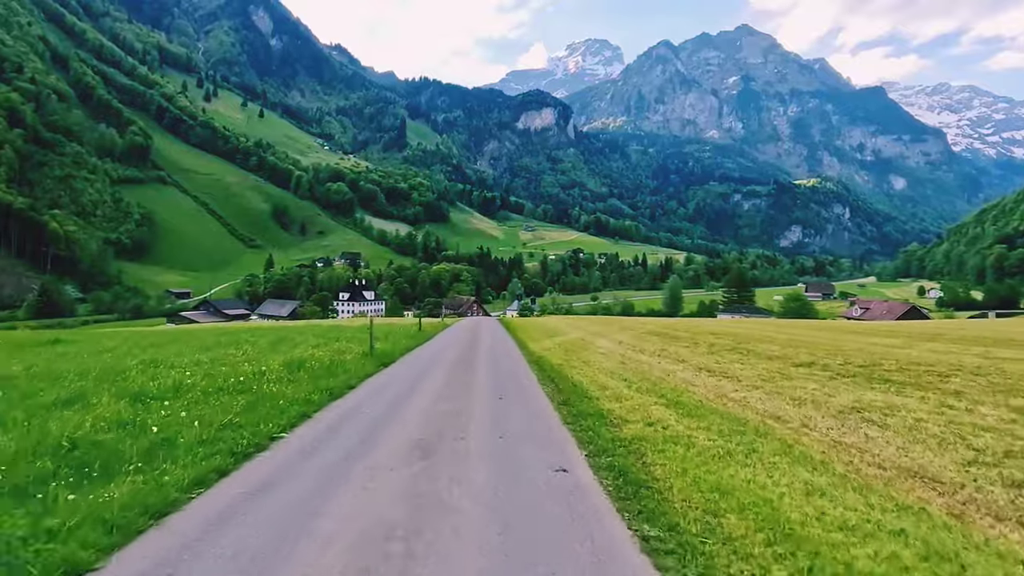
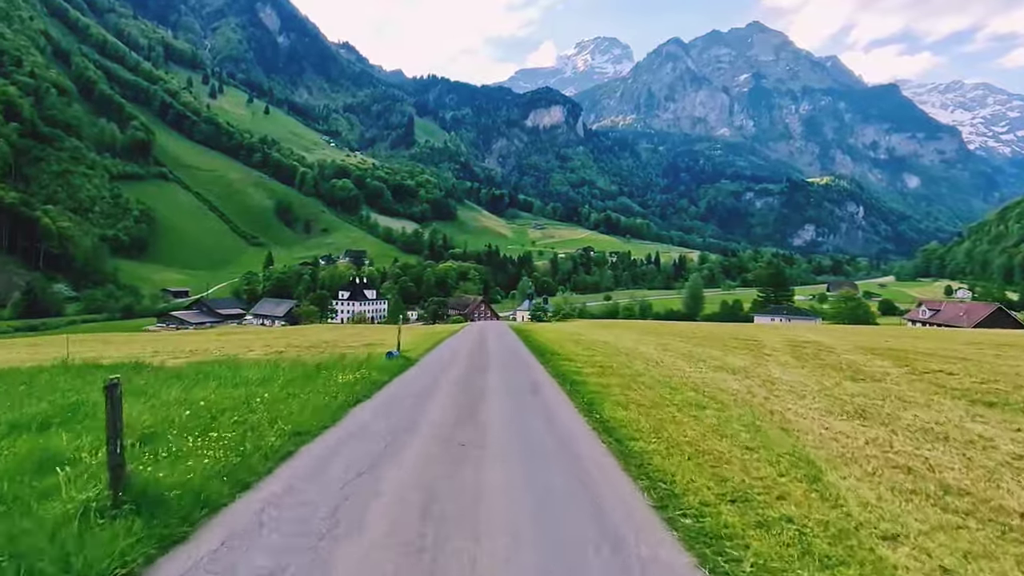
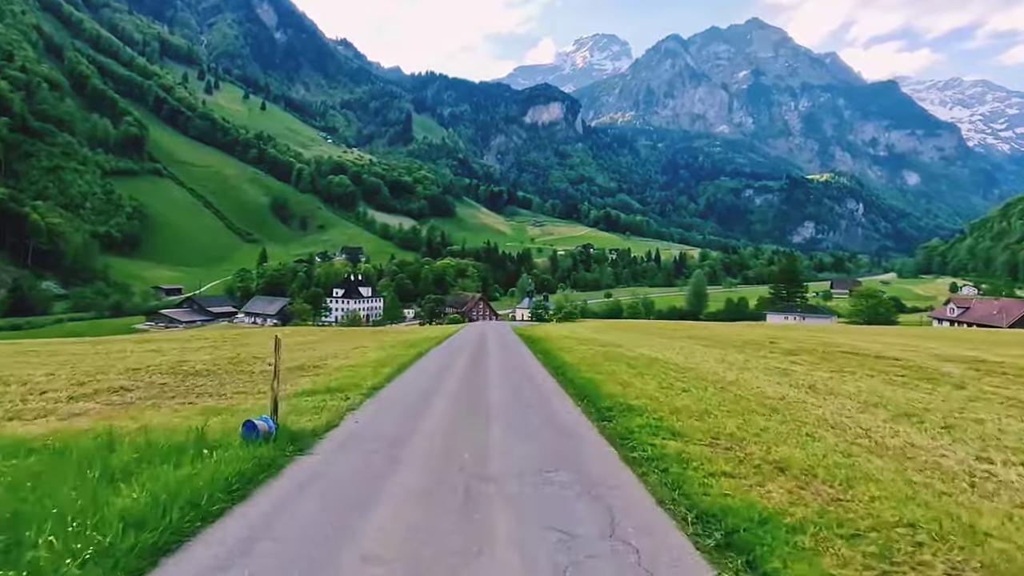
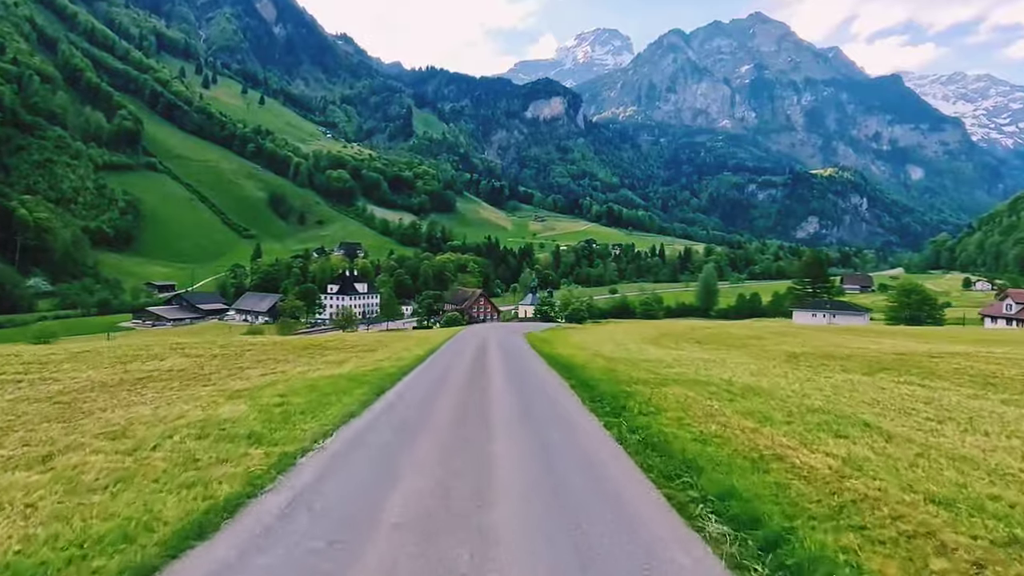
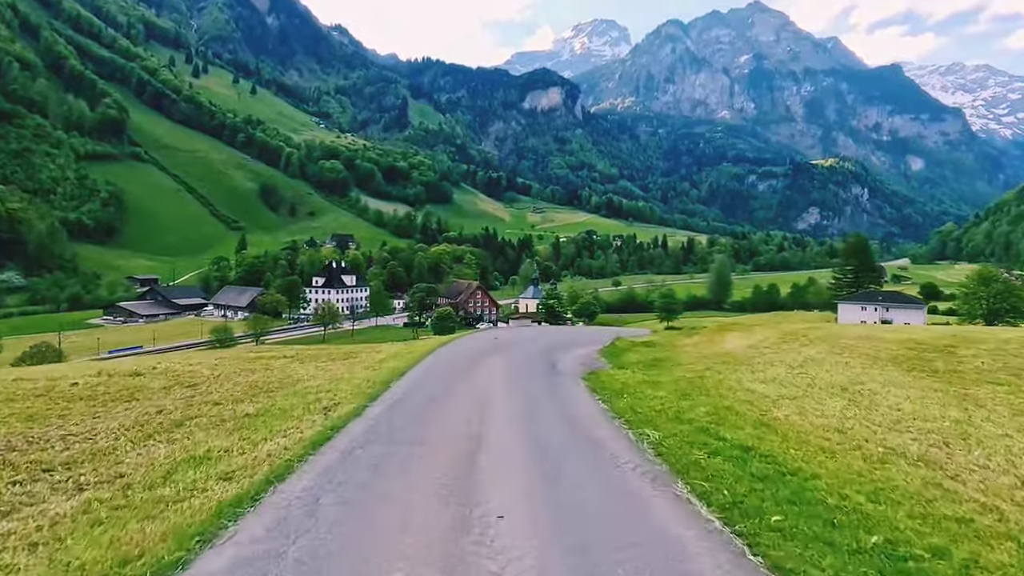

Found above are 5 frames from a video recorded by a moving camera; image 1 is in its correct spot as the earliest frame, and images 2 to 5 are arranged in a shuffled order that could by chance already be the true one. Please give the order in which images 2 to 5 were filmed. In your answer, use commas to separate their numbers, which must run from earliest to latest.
2, 3, 4, 5
